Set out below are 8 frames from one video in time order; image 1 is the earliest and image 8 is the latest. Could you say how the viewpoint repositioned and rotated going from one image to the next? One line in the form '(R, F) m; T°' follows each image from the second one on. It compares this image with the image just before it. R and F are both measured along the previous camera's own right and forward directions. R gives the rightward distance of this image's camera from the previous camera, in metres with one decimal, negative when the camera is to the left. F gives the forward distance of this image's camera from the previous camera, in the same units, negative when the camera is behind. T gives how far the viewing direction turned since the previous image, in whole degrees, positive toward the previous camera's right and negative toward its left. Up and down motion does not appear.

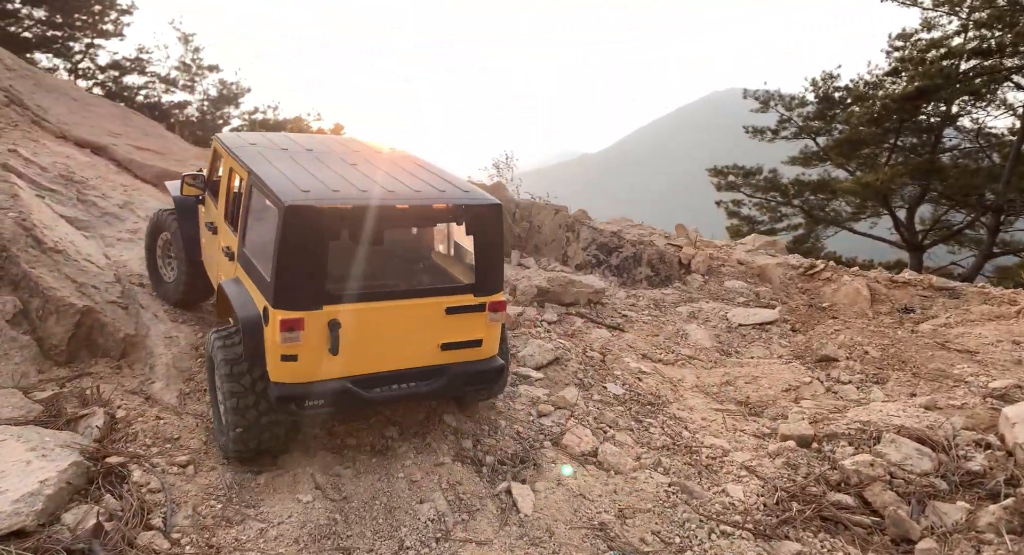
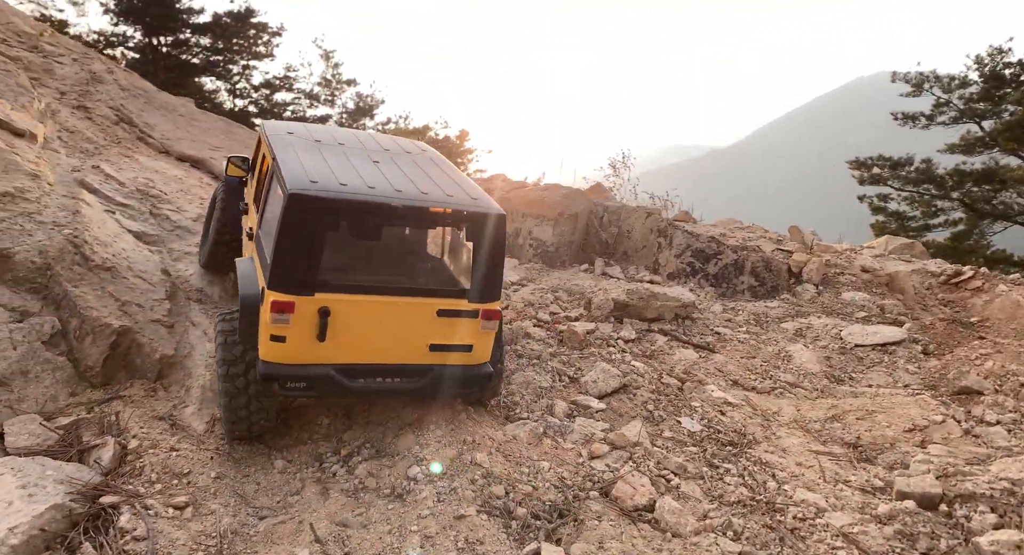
(+0.4, +0.6) m; -10°
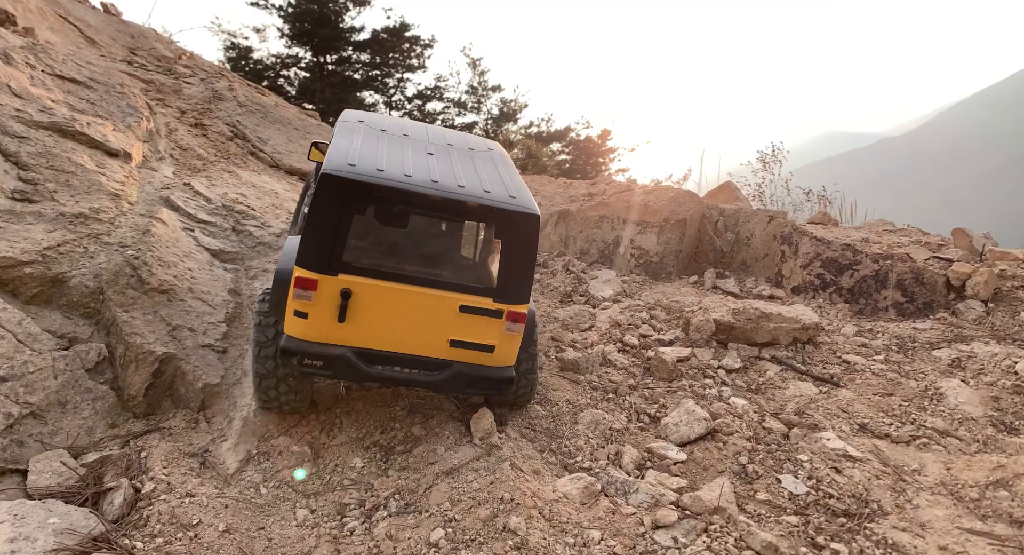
(+0.4, +0.7) m; -11°
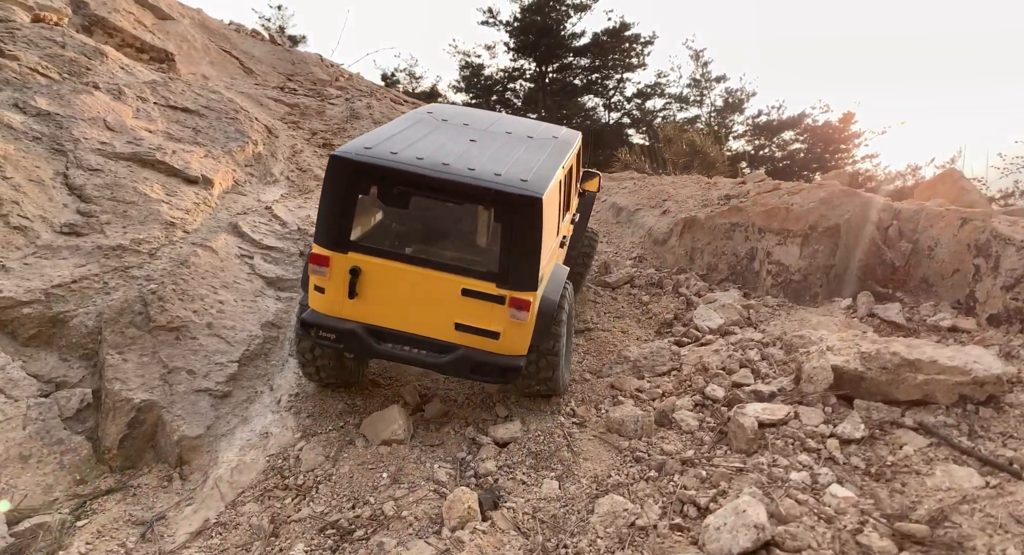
(+1.0, +1.1) m; -16°
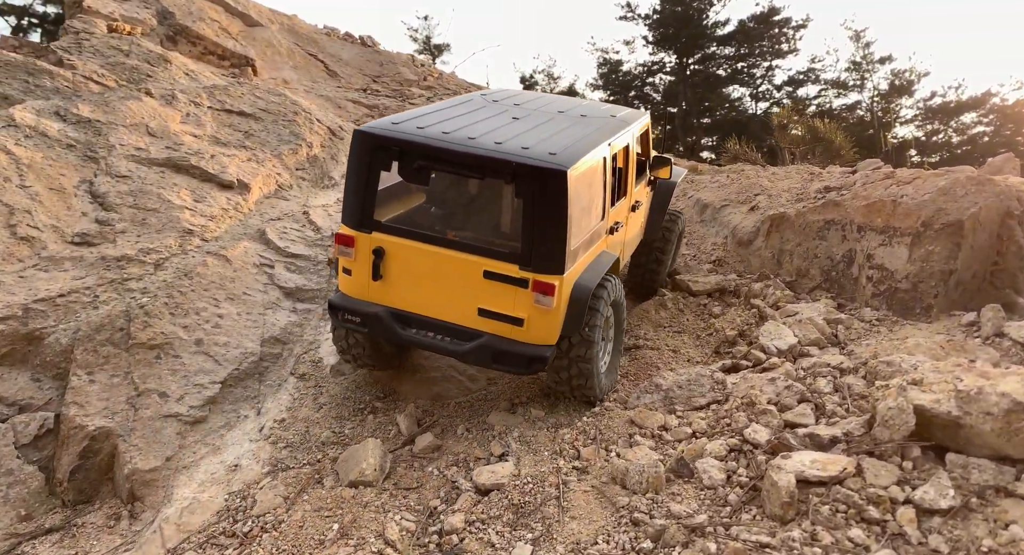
(+0.7, +0.8) m; -10°
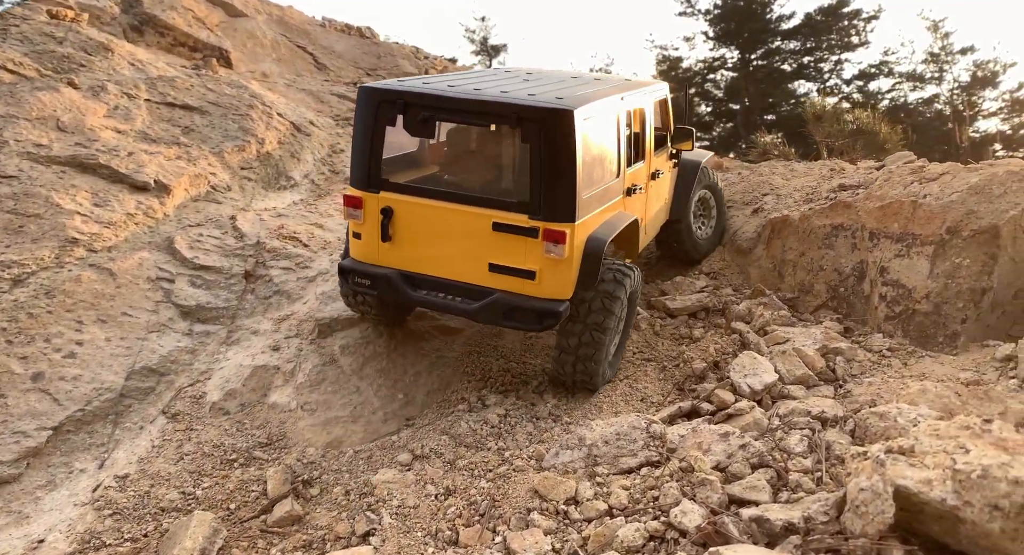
(+0.7, +0.9) m; -3°
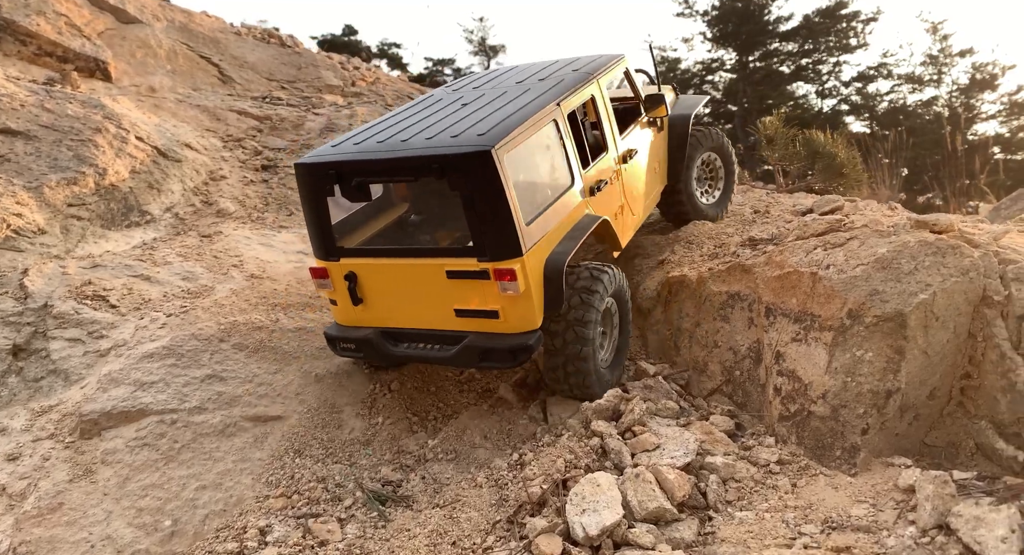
(+0.9, +0.9) m; +2°
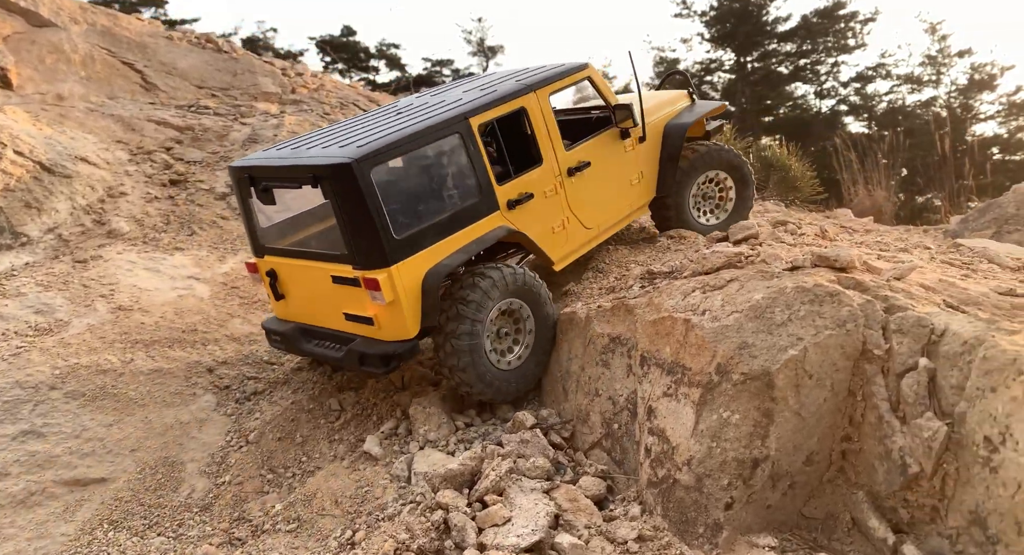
(+0.8, +0.4) m; +2°
